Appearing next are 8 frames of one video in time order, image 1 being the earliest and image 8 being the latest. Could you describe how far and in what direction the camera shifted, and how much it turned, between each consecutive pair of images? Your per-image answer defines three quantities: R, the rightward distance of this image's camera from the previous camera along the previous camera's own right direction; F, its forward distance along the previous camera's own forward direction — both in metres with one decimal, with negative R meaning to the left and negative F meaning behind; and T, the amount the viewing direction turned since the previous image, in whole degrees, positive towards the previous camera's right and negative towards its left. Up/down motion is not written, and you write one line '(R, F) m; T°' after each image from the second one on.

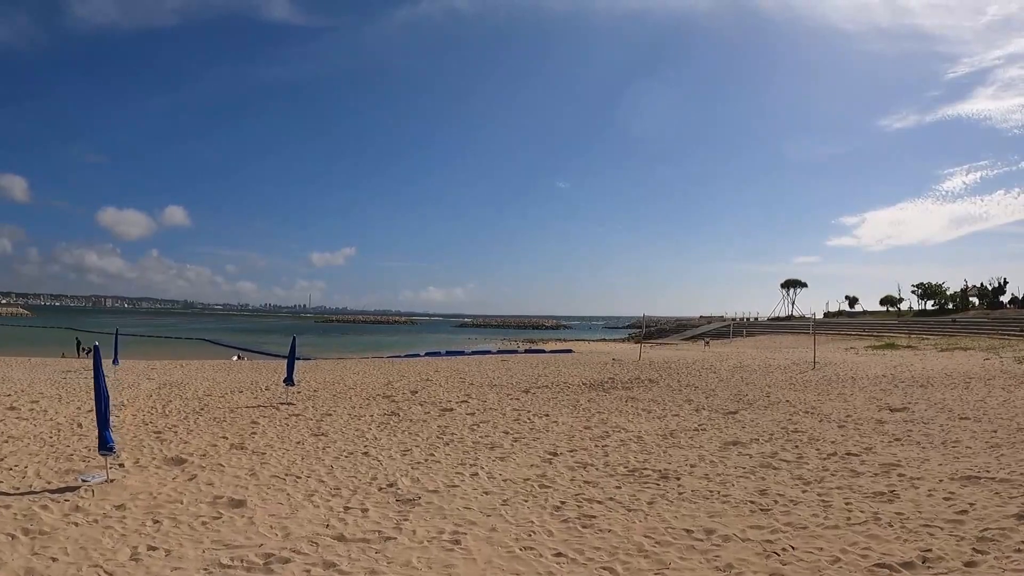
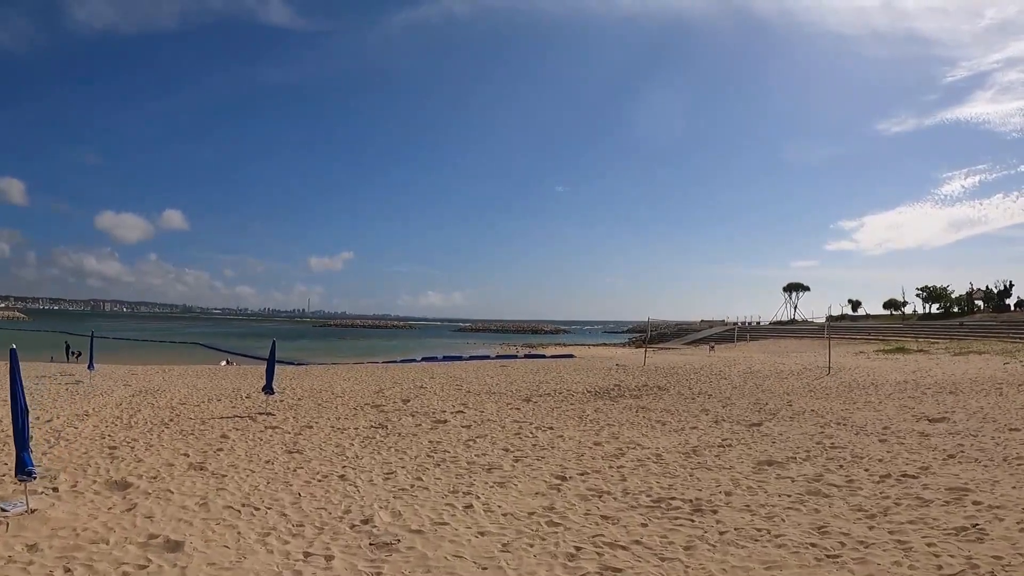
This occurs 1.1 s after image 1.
(0.0, +1.0) m; 0°
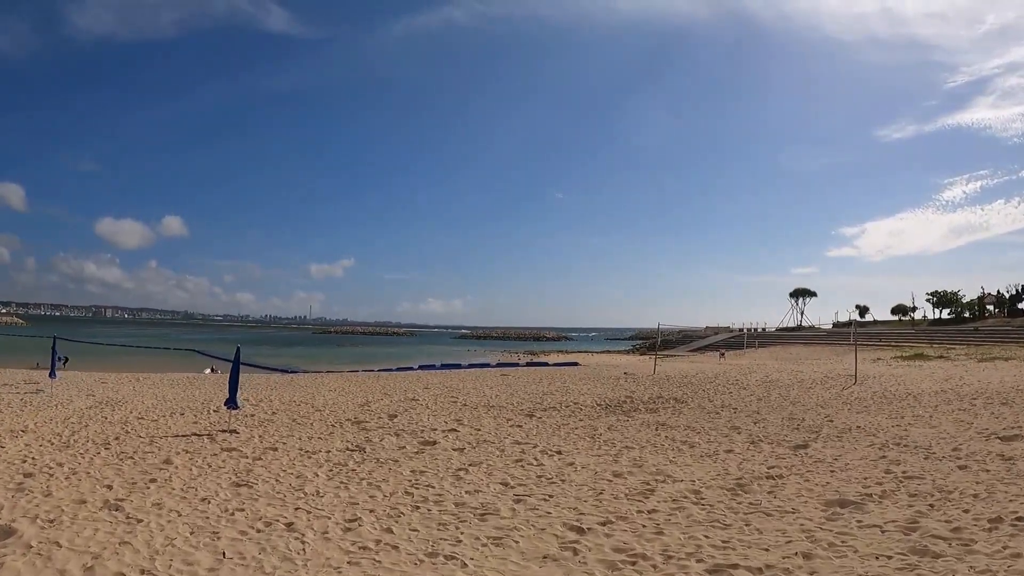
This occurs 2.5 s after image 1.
(0.0, +1.4) m; 0°
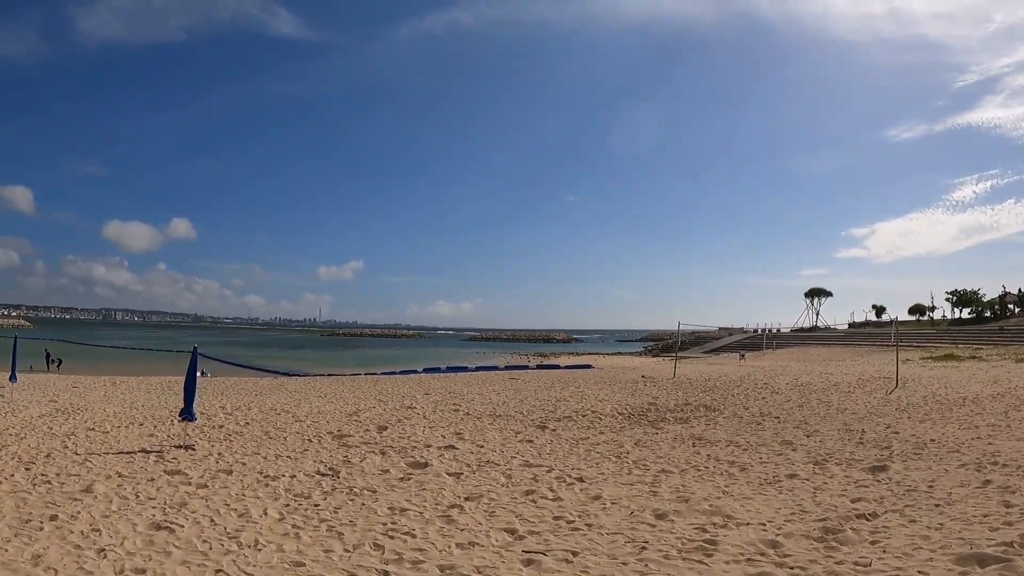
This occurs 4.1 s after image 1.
(0.0, +1.5) m; -1°
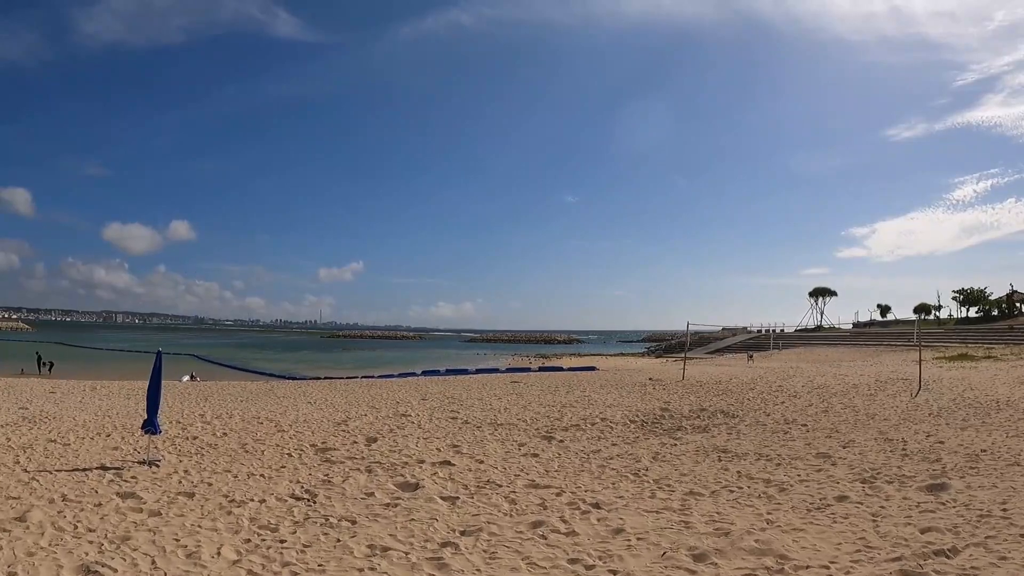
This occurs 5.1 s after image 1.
(0.0, +0.8) m; 0°
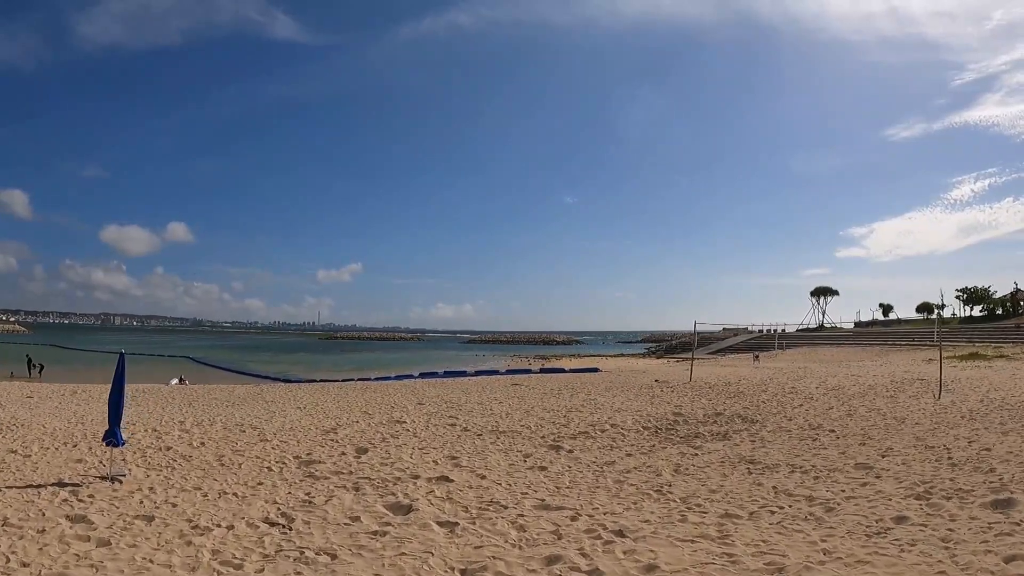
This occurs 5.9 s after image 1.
(-0.1, +0.7) m; 0°
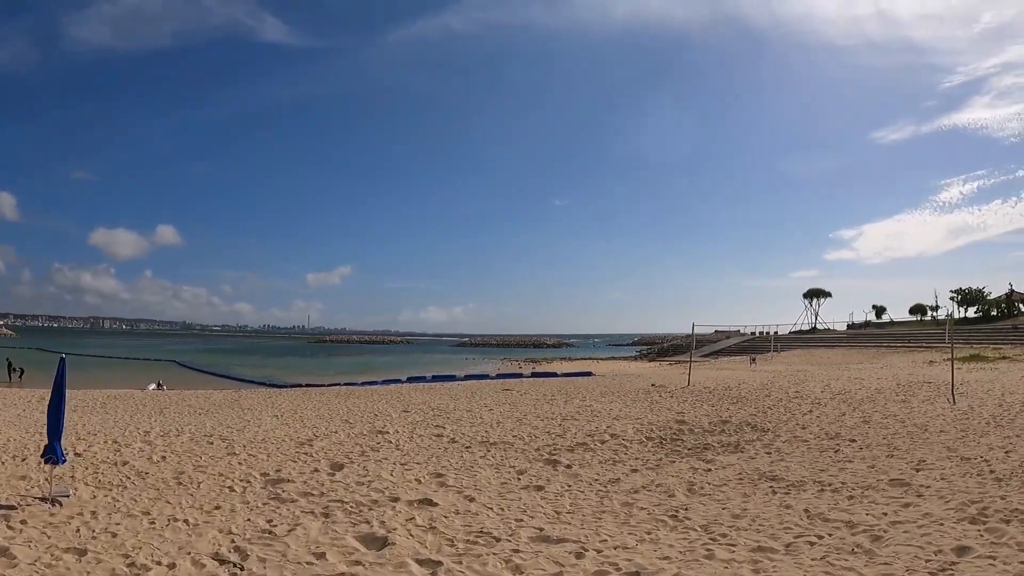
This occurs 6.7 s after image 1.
(0.0, +0.7) m; +1°
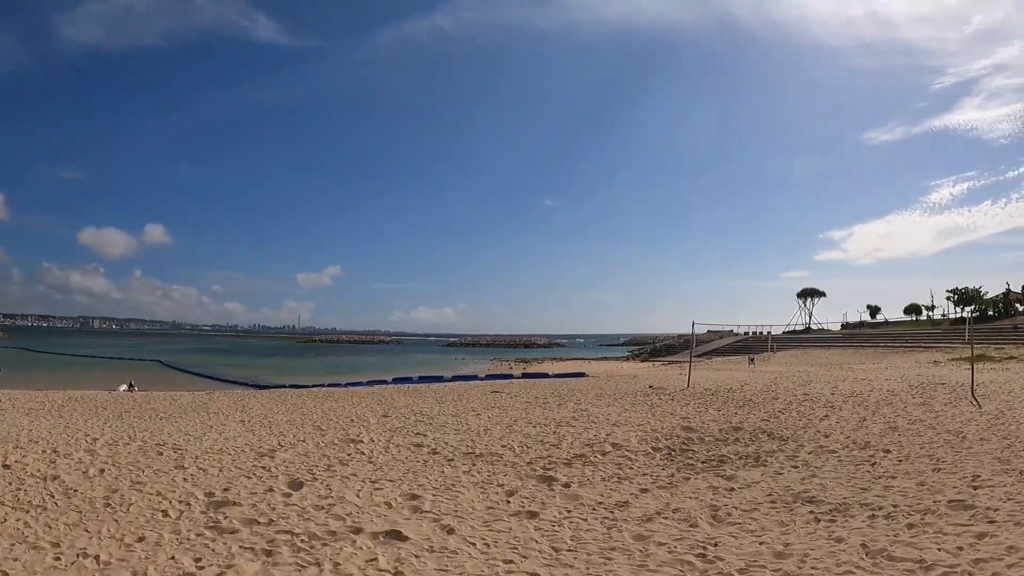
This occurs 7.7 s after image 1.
(0.0, +1.0) m; +1°
